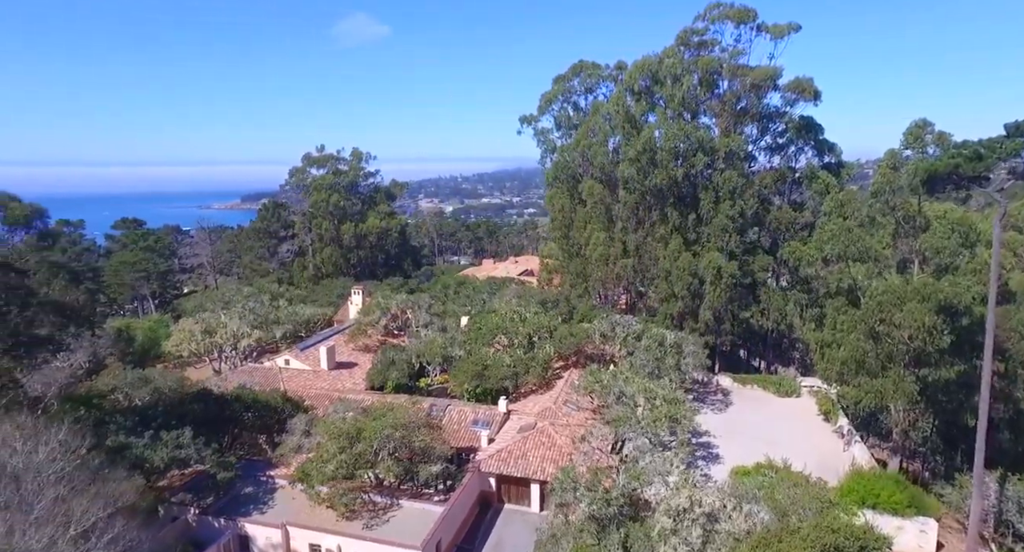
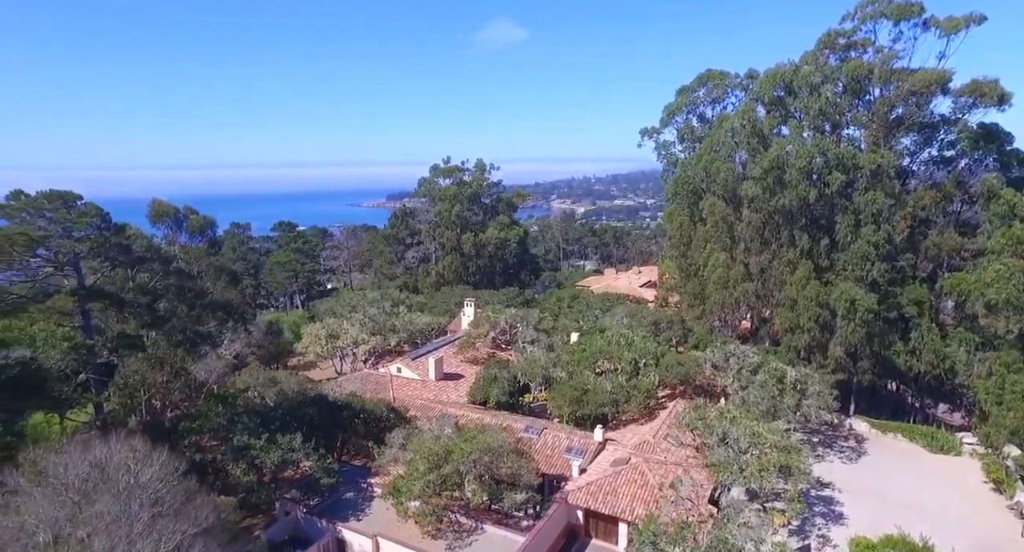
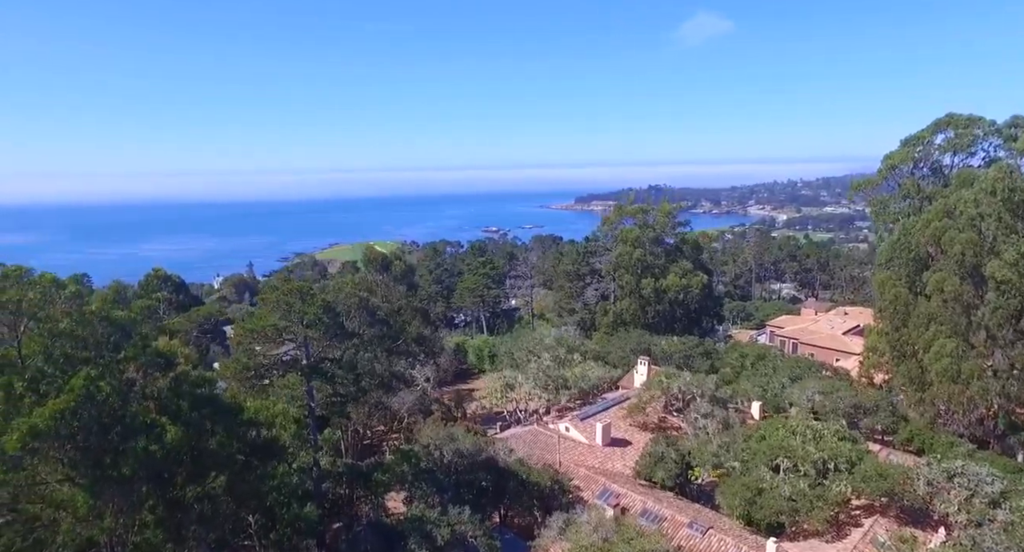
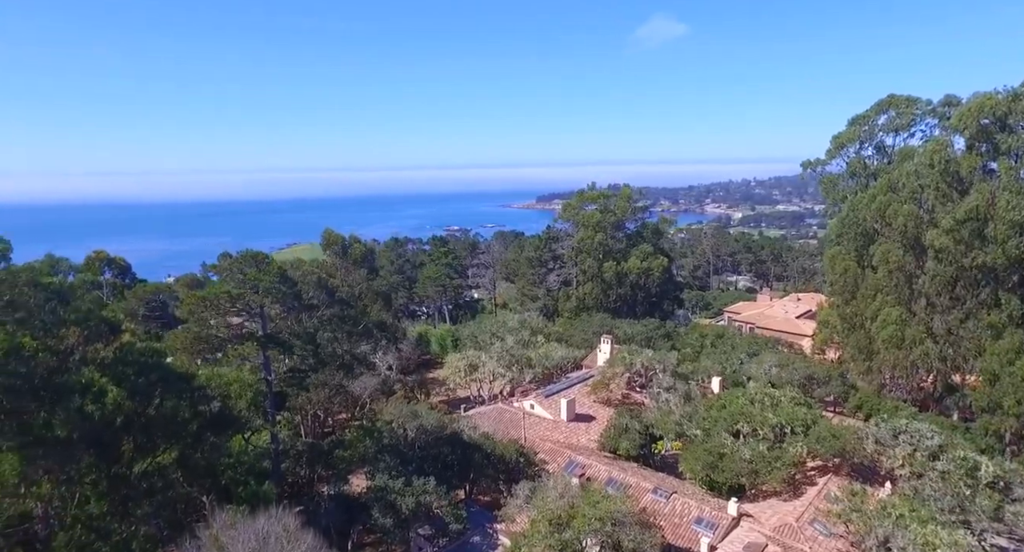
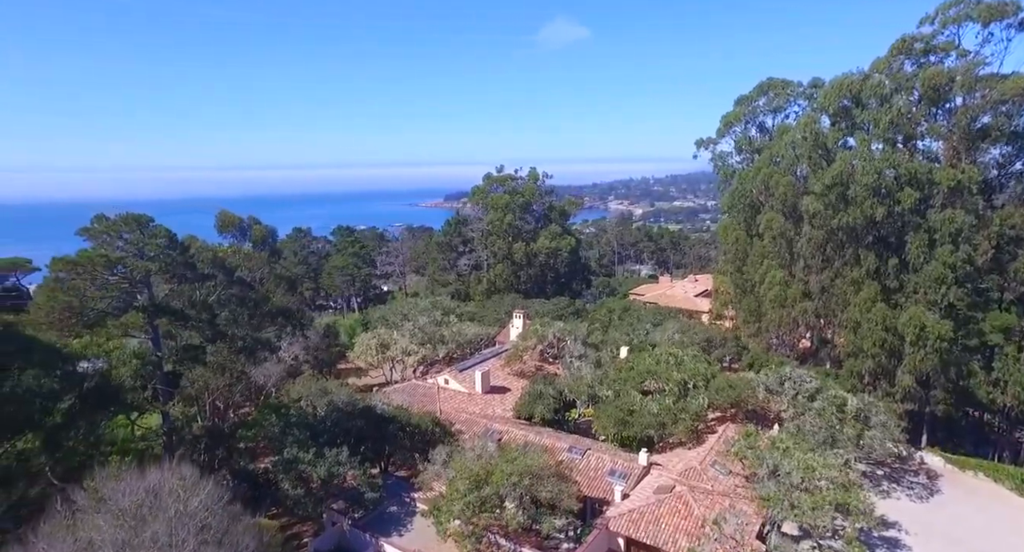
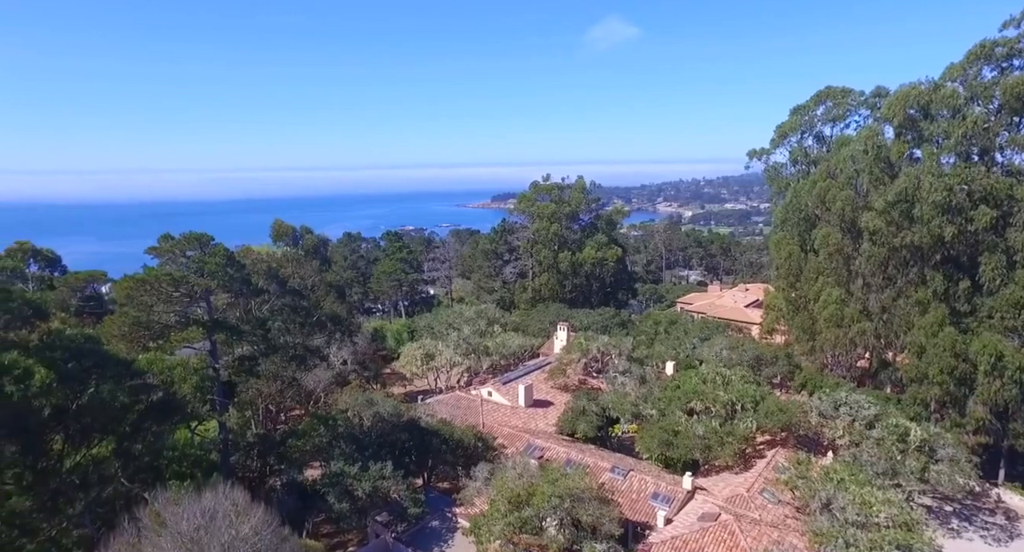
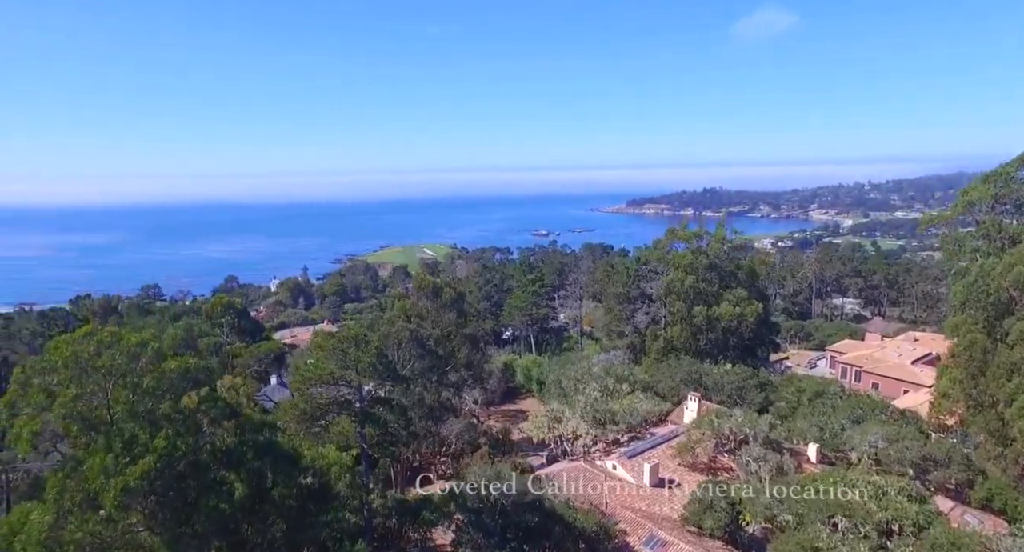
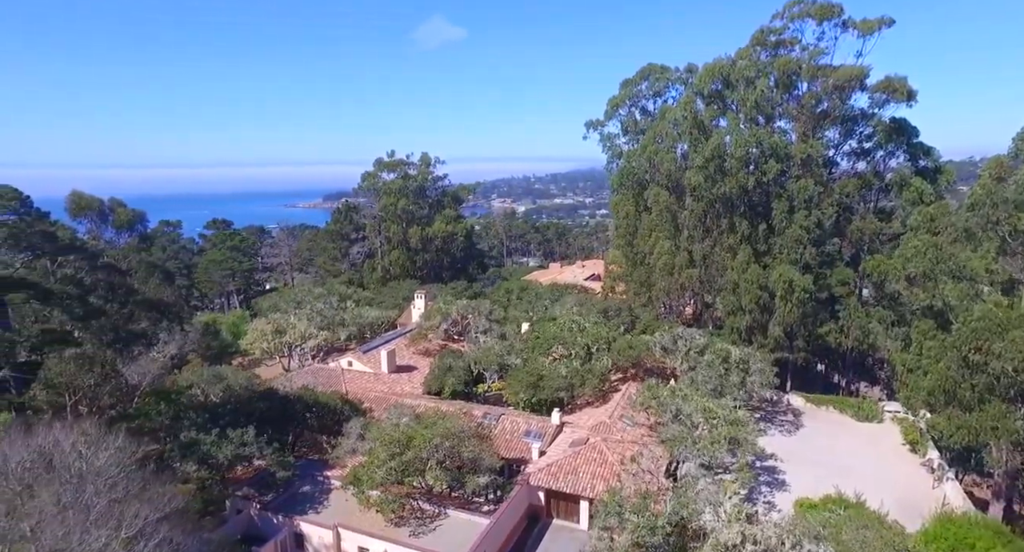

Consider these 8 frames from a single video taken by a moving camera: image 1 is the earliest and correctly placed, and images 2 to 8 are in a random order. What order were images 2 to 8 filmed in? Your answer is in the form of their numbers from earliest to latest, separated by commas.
8, 2, 5, 6, 4, 3, 7
